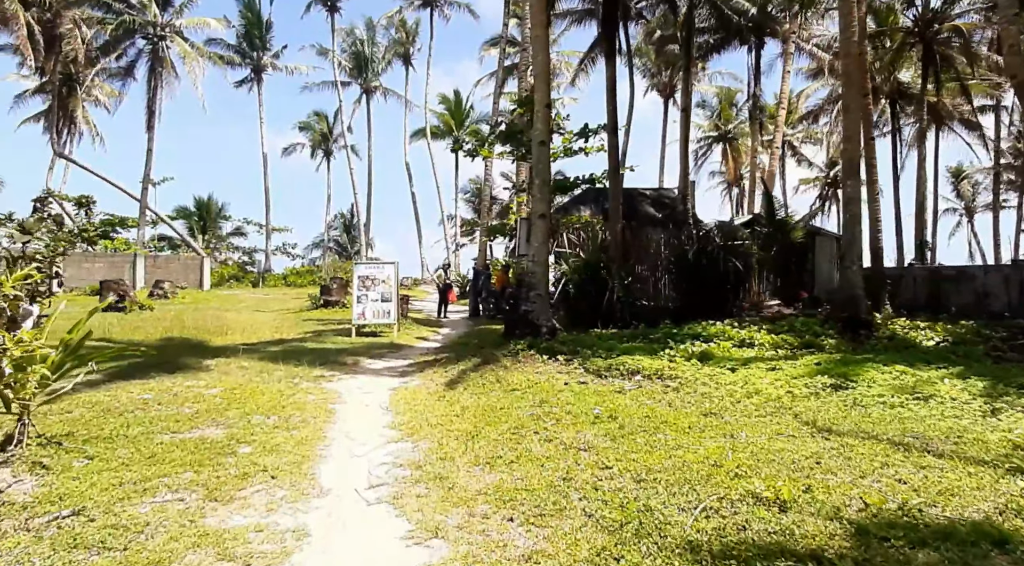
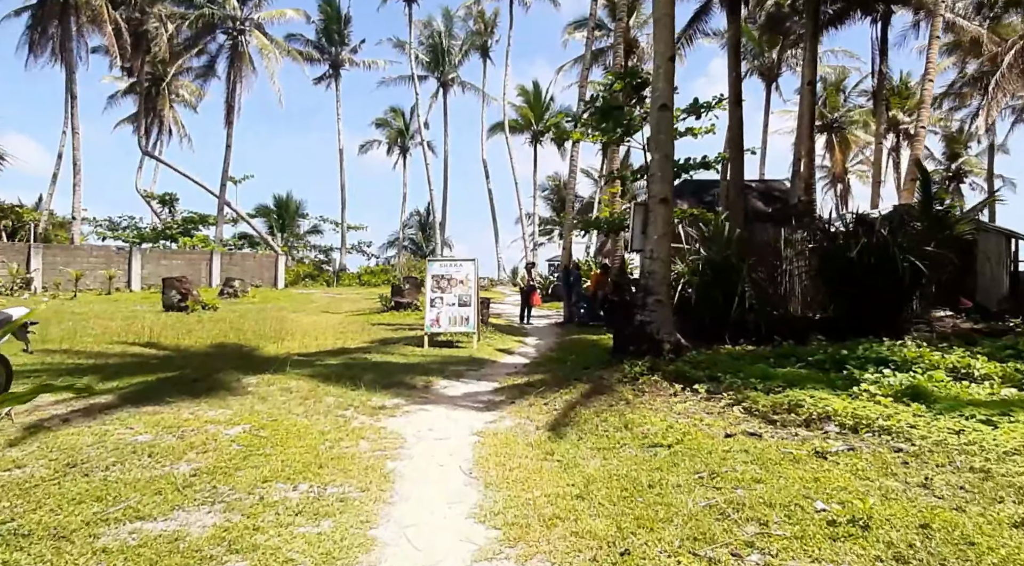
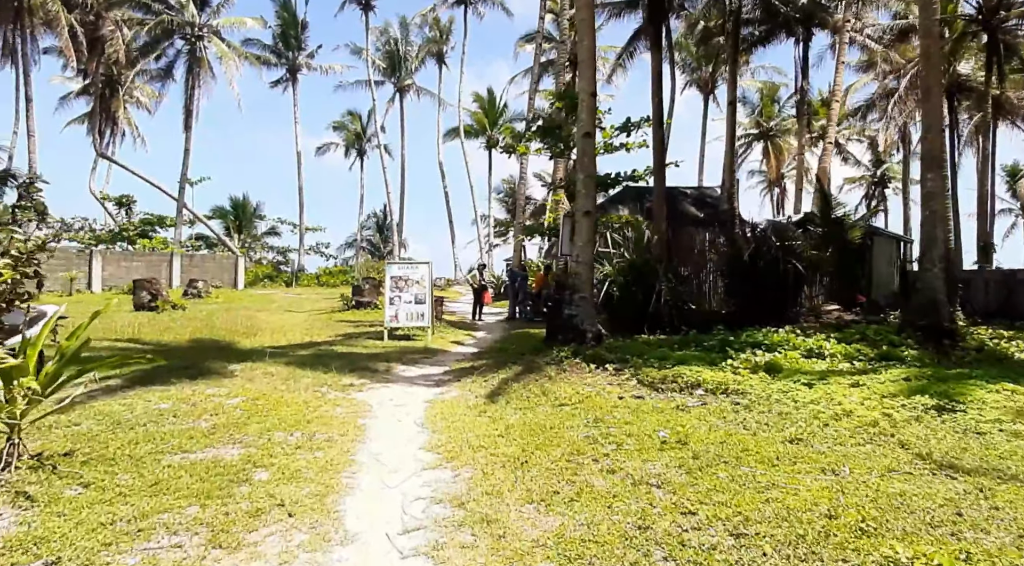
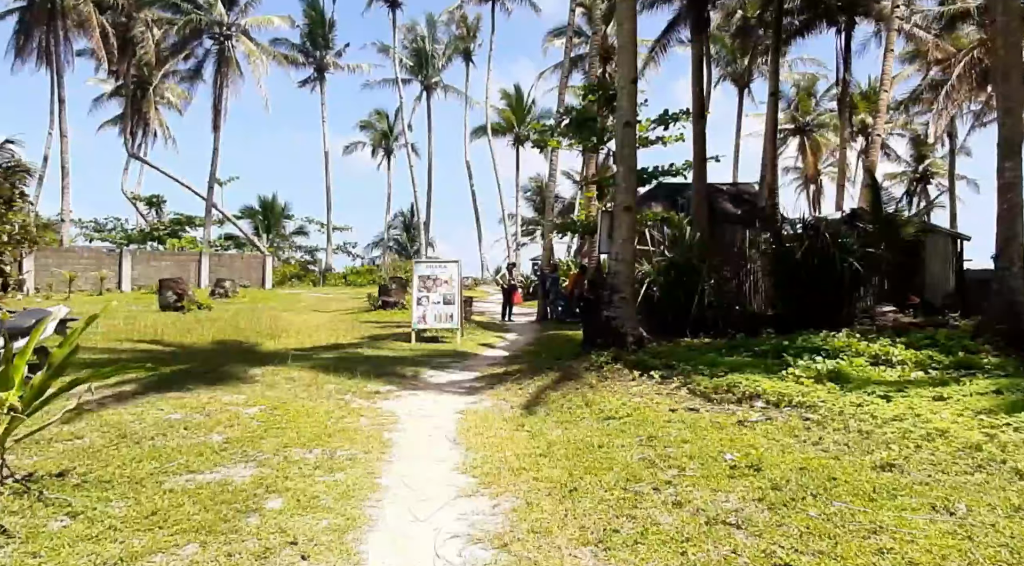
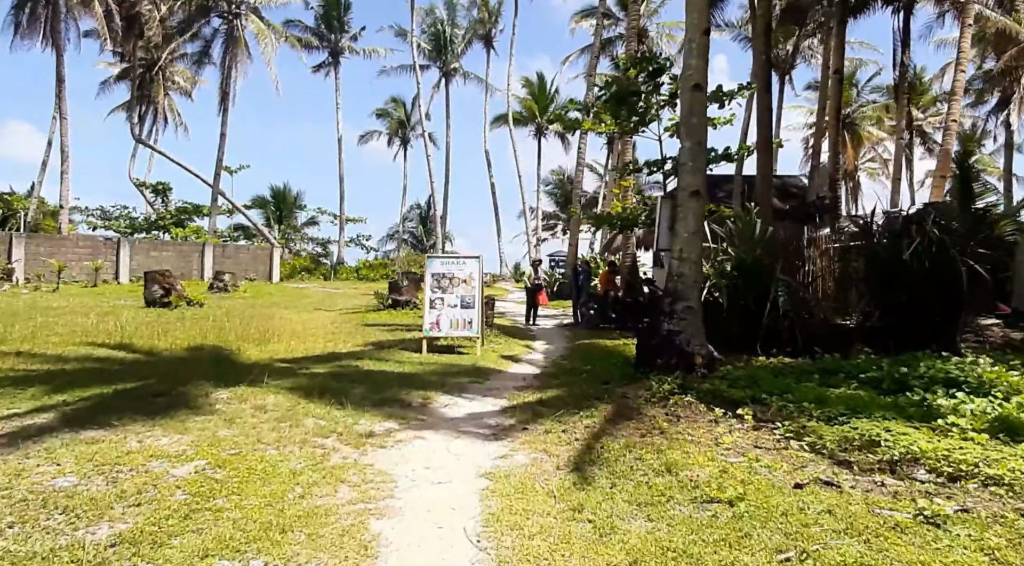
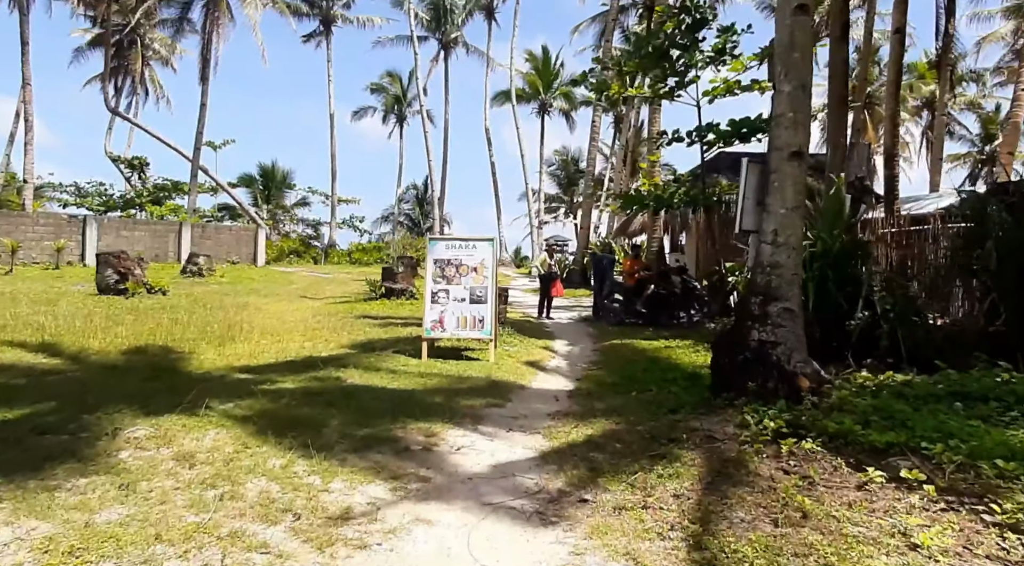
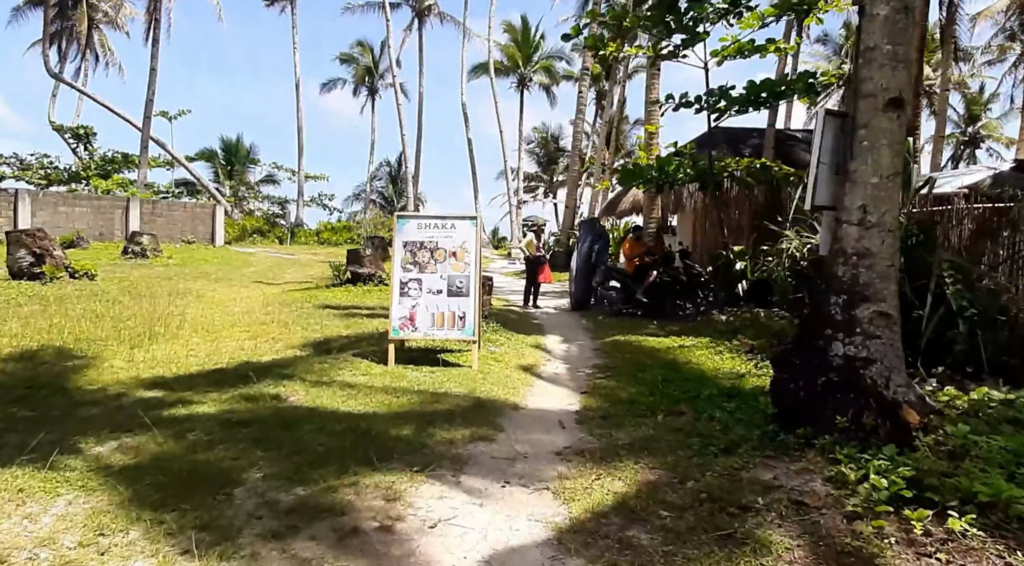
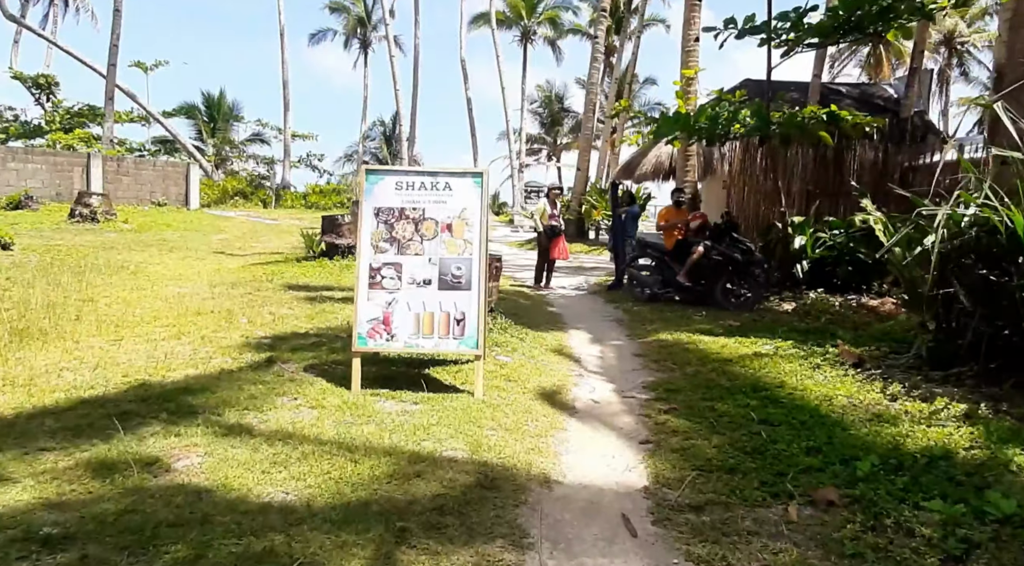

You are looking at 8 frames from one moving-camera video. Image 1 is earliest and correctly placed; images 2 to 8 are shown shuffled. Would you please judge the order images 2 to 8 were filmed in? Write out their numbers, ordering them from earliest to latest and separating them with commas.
3, 4, 2, 5, 6, 7, 8
